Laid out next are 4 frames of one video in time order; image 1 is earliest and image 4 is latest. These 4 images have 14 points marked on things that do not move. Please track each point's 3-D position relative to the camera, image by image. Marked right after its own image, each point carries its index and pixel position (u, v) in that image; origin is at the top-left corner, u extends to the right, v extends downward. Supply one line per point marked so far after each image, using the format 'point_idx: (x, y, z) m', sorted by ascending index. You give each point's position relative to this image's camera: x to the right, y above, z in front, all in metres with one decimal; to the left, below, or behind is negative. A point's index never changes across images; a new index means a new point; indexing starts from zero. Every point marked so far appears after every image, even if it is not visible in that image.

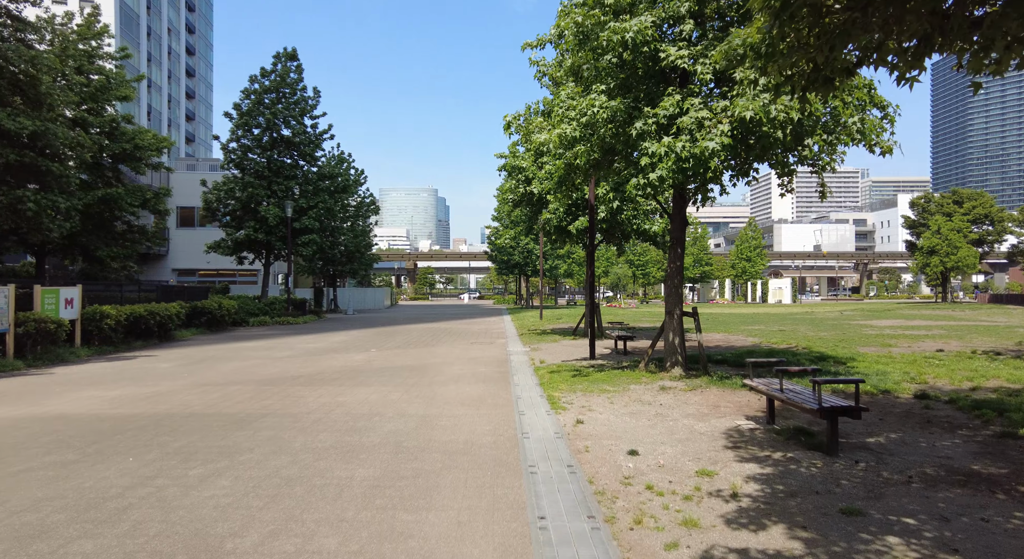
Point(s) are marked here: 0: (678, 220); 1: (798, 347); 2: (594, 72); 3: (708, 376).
0: (+3.0, +1.1, +10.1) m
1: (+7.4, -1.8, +14.6) m
2: (+1.4, +3.5, +9.5) m
3: (+3.3, -1.6, +9.6) m
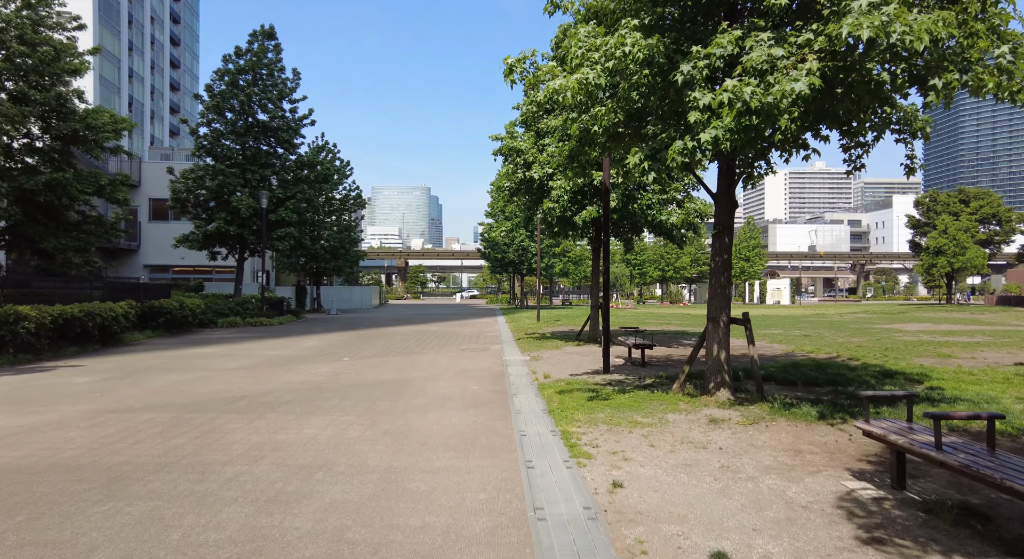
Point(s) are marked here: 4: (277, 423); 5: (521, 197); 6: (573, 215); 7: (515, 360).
0: (+3.0, +1.1, +8.0) m
1: (+7.3, -1.7, +12.5) m
2: (+1.4, +3.6, +7.4) m
3: (+3.3, -1.6, +7.4) m
4: (-2.9, -1.8, +7.0) m
5: (+0.3, +2.6, +17.5) m
6: (+1.7, +1.8, +15.9) m
7: (+0.1, -1.9, +13.2) m
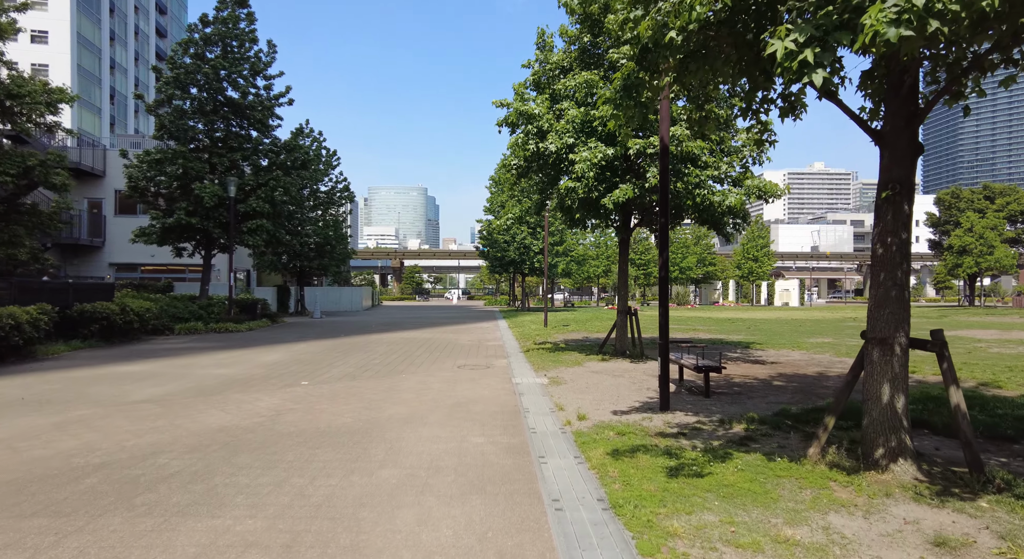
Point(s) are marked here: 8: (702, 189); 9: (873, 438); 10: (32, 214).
0: (+3.3, +1.1, +4.7) m
1: (+7.5, -1.7, +9.3) m
2: (+1.7, +3.6, +4.1) m
3: (+3.6, -1.6, +4.2) m
4: (-2.6, -1.7, +3.7) m
5: (+0.5, +2.6, +14.2) m
6: (+2.0, +1.8, +12.6) m
7: (+0.3, -1.9, +10.0) m
8: (+4.1, +1.9, +12.1) m
9: (+3.1, -1.3, +4.7) m
10: (-16.5, +2.3, +19.3) m
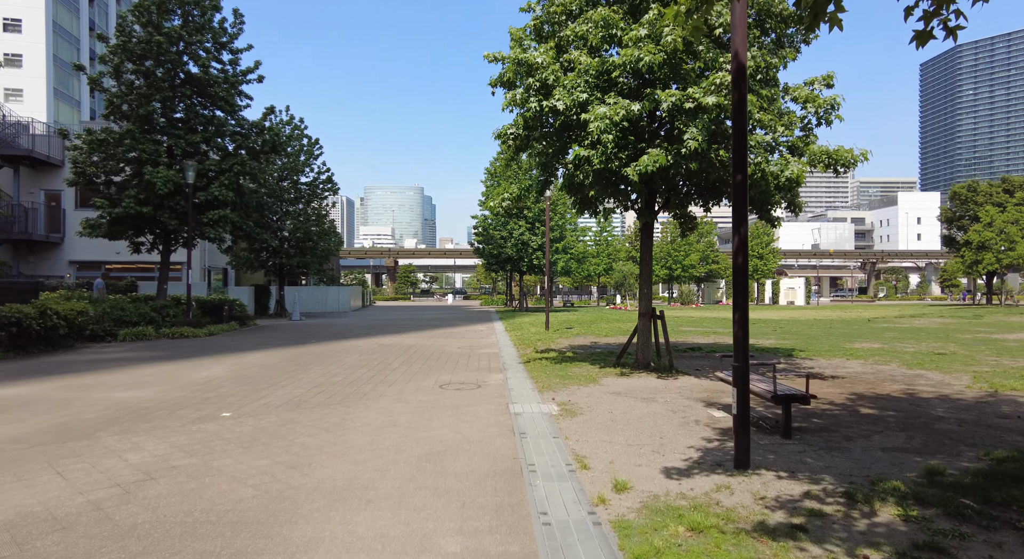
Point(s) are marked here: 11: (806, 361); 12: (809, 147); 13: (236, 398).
0: (+3.3, +1.3, +2.0) m
1: (+7.5, -1.6, +6.6) m
2: (+1.7, +3.7, +1.4) m
3: (+3.6, -1.5, +1.5) m
4: (-2.6, -1.6, +1.0) m
5: (+0.4, +2.7, +11.5) m
6: (+1.9, +2.0, +9.9) m
7: (+0.3, -1.8, +7.2) m
8: (+4.0, +2.0, +9.4) m
9: (+3.1, -1.2, +2.0) m
10: (-16.5, +2.3, +16.5) m
11: (+6.7, -1.8, +12.9) m
12: (+5.1, +2.3, +9.8) m
13: (-4.3, -1.8, +8.6) m
